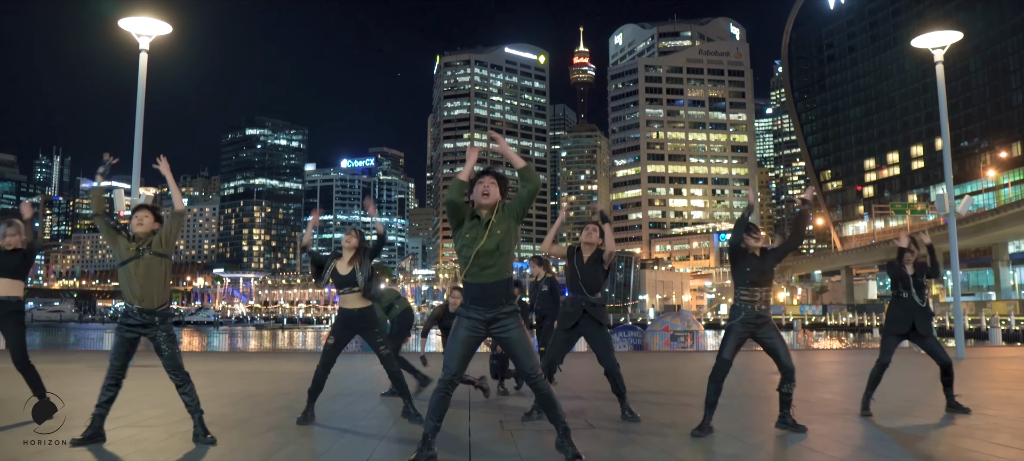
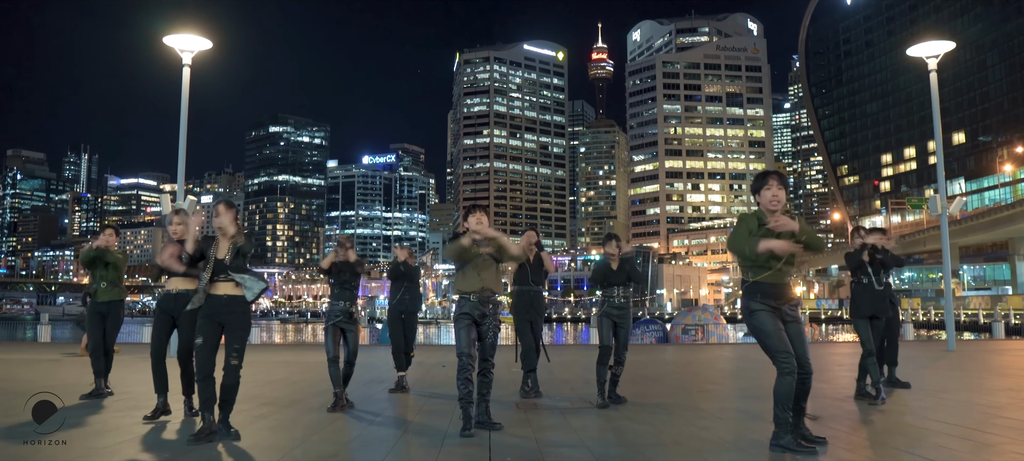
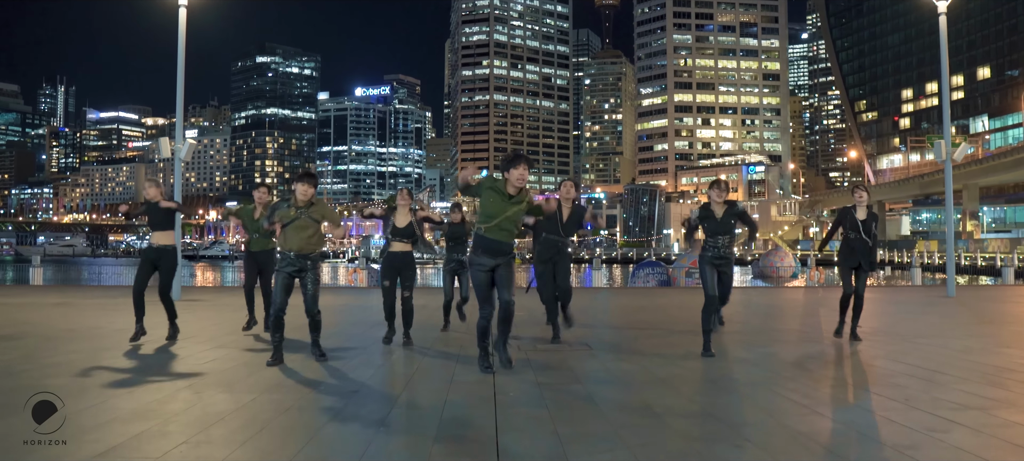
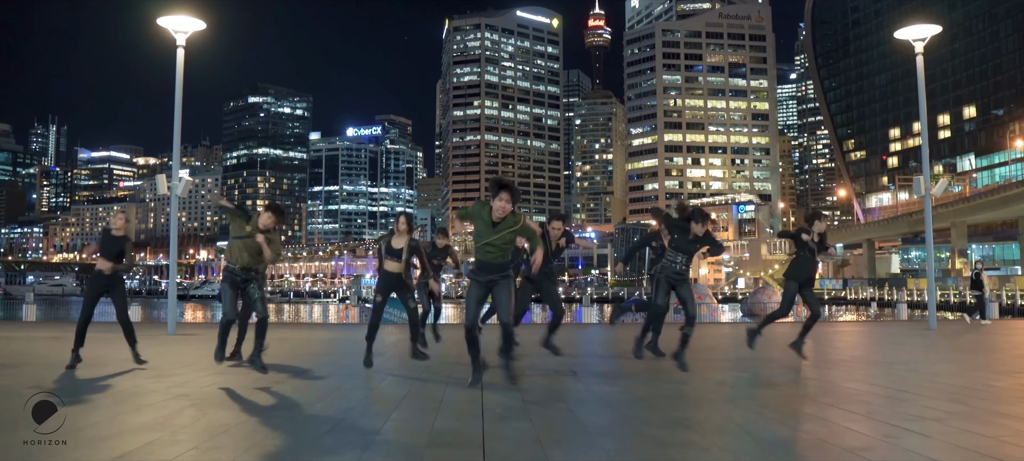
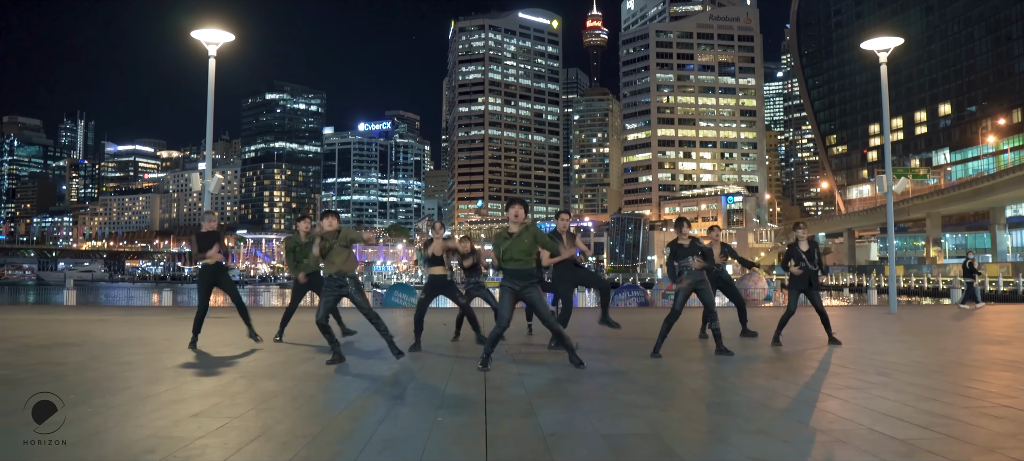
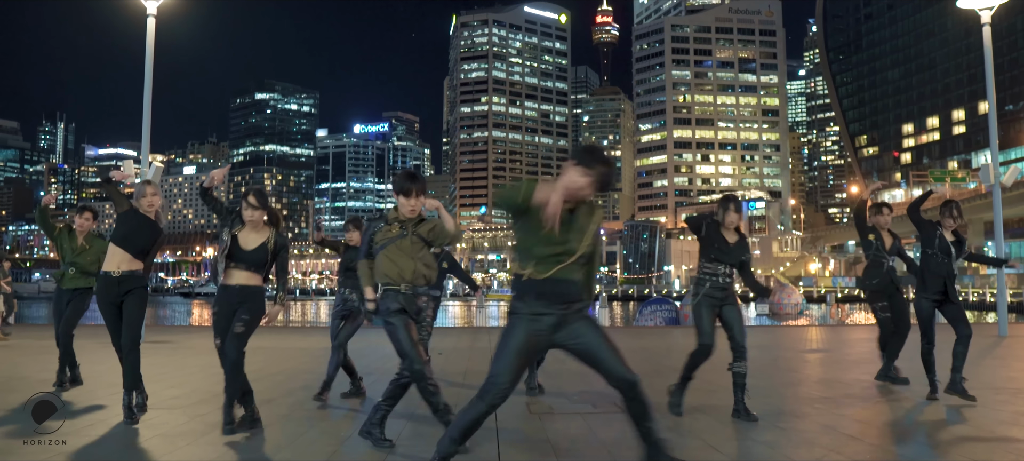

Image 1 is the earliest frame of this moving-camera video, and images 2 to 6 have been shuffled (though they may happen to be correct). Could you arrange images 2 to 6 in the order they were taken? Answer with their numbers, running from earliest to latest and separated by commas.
4, 5, 3, 6, 2
